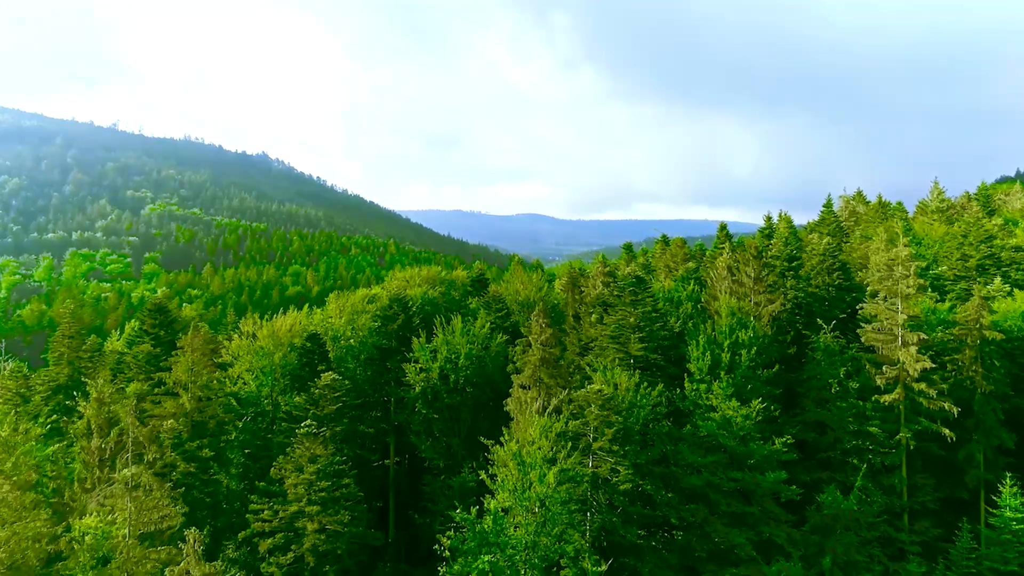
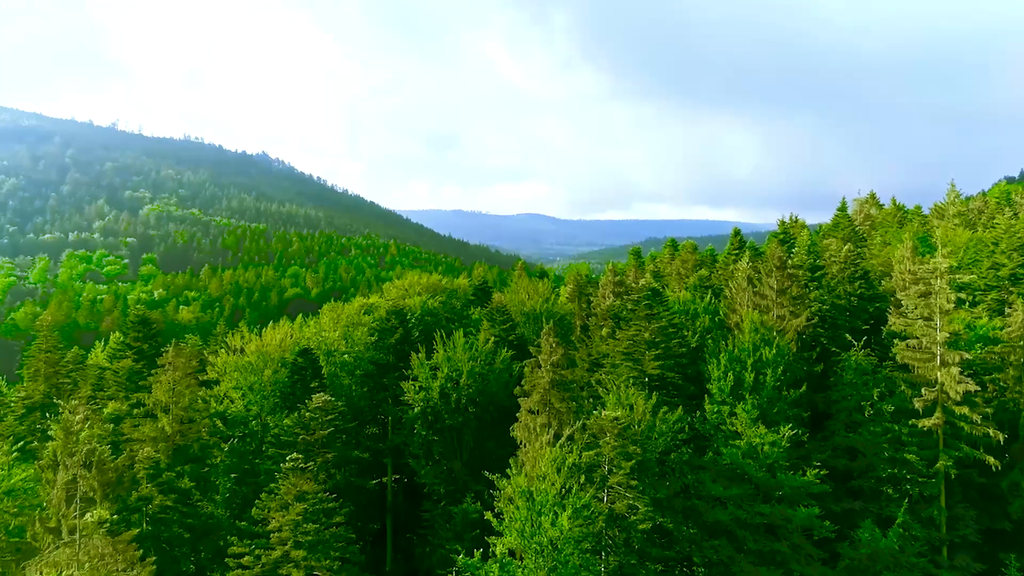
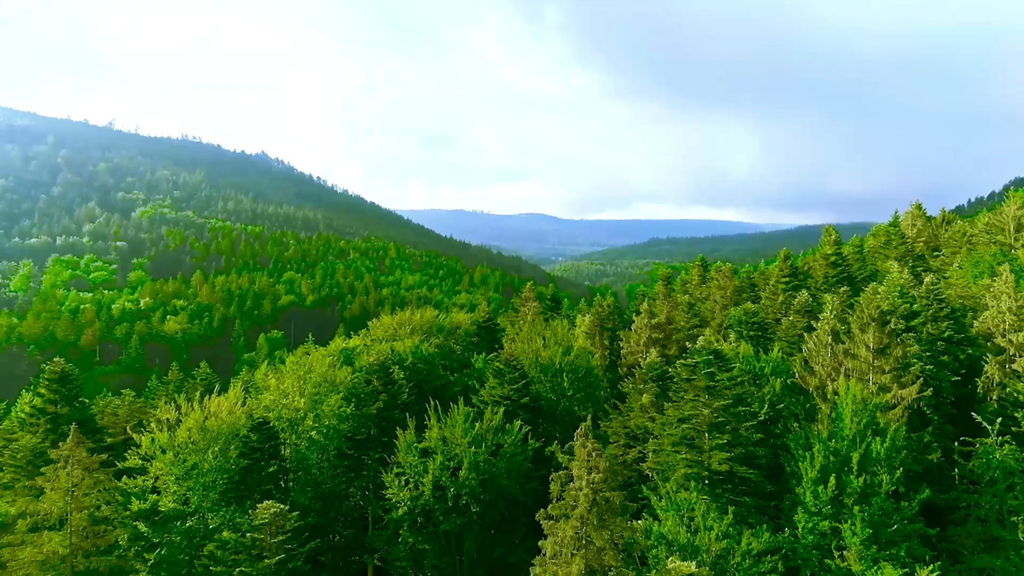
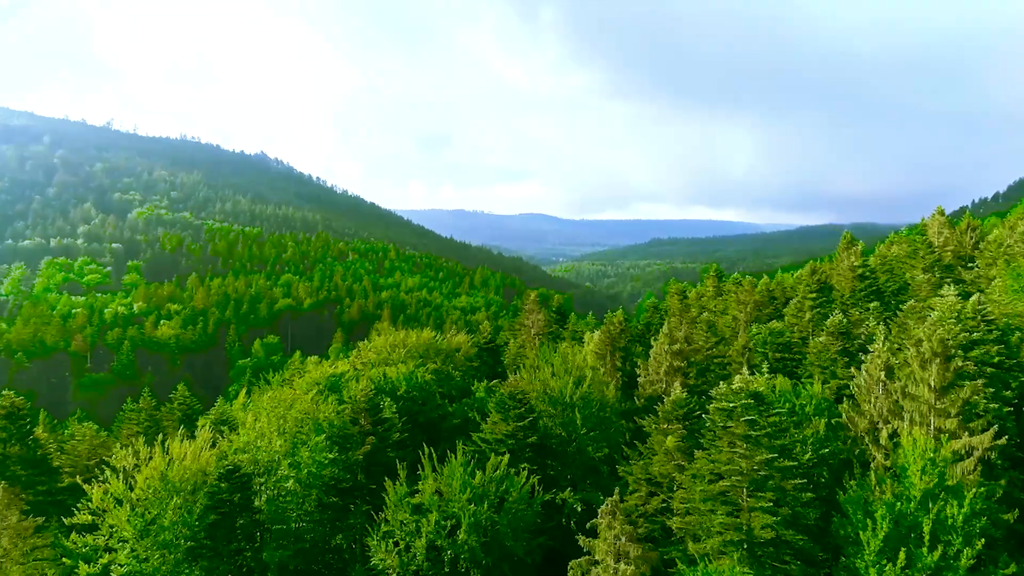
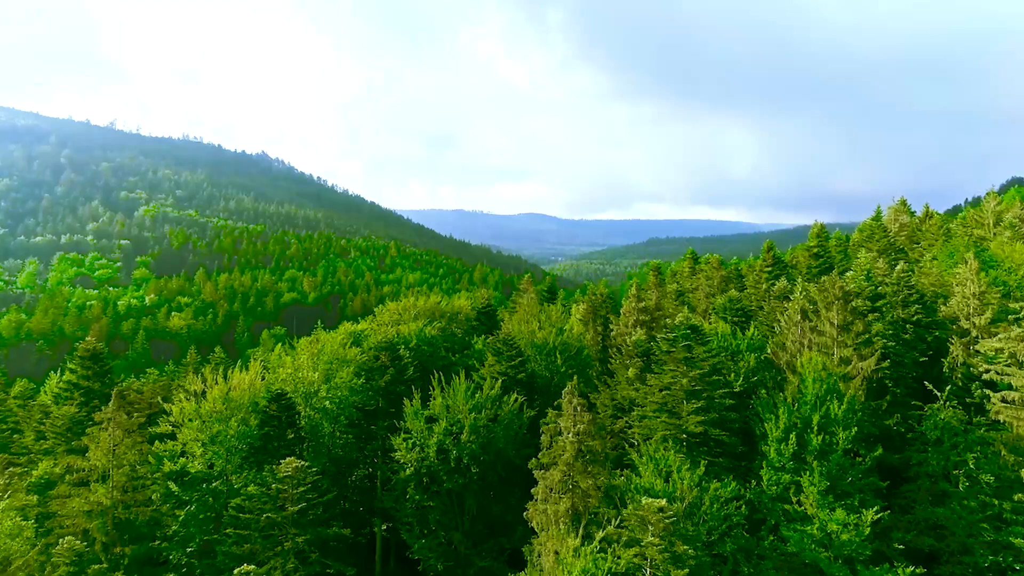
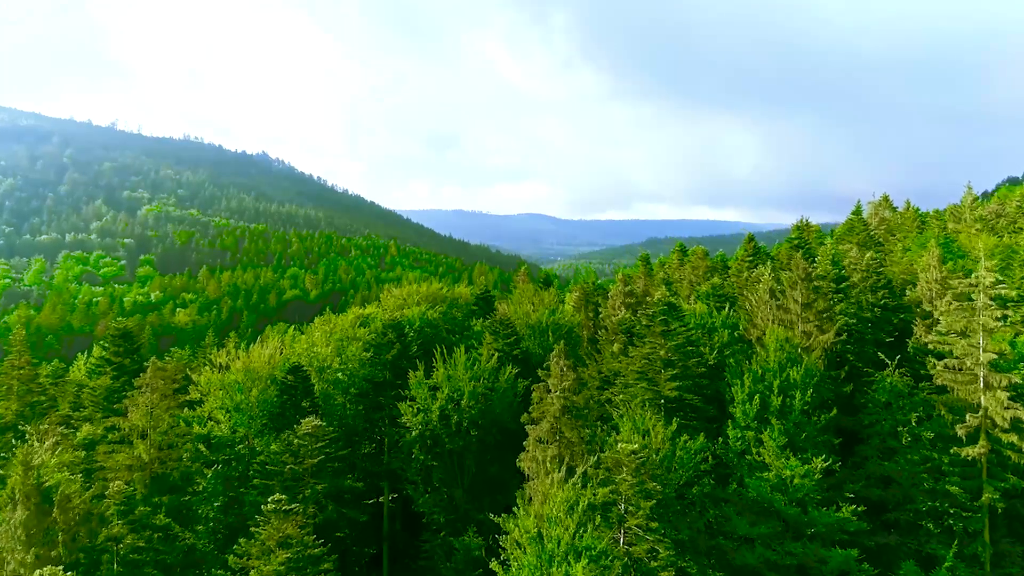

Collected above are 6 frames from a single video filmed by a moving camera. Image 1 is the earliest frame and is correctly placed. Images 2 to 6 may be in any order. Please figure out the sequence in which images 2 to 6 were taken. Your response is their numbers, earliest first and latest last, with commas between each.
2, 6, 5, 3, 4
